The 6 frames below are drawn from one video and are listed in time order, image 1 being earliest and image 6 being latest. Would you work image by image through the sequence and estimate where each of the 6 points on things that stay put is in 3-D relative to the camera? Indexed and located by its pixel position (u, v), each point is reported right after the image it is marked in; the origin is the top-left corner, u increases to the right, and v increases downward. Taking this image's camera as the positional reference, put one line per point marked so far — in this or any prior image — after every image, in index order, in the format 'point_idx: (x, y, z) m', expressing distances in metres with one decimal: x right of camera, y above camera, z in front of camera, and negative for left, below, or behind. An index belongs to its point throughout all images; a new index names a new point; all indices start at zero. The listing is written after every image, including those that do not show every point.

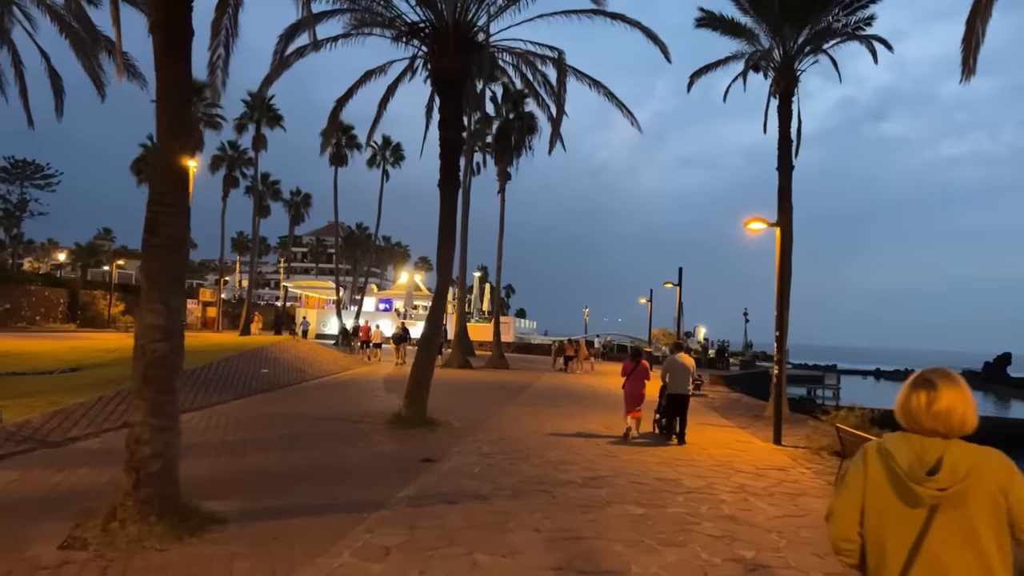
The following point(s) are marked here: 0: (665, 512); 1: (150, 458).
0: (+1.5, -2.3, +7.4) m
1: (-2.9, -1.4, +5.8) m
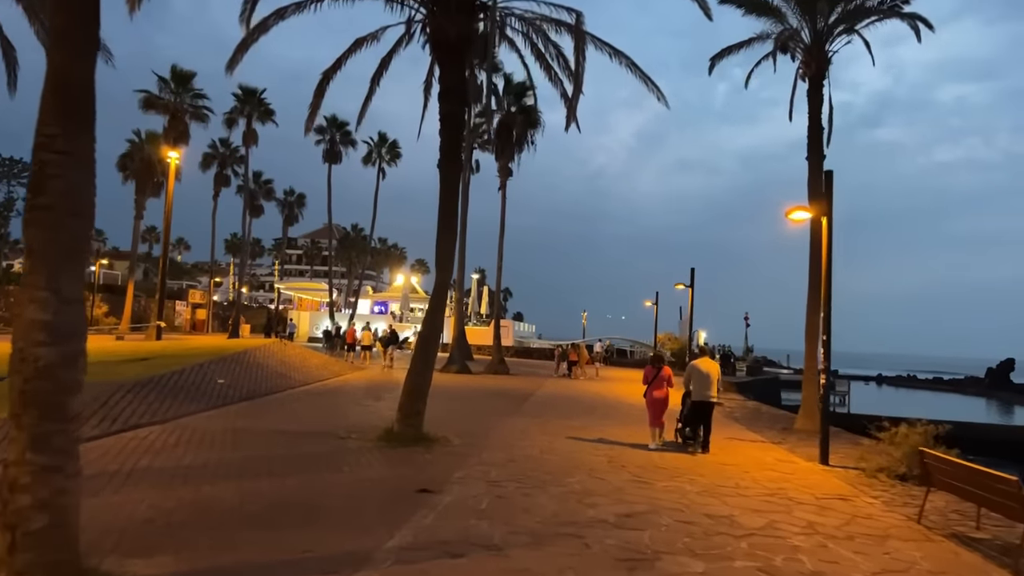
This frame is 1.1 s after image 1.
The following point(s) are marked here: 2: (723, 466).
0: (+1.7, -2.2, +5.7) m
1: (-2.7, -1.3, +4.1) m
2: (+3.2, -2.6, +10.9) m
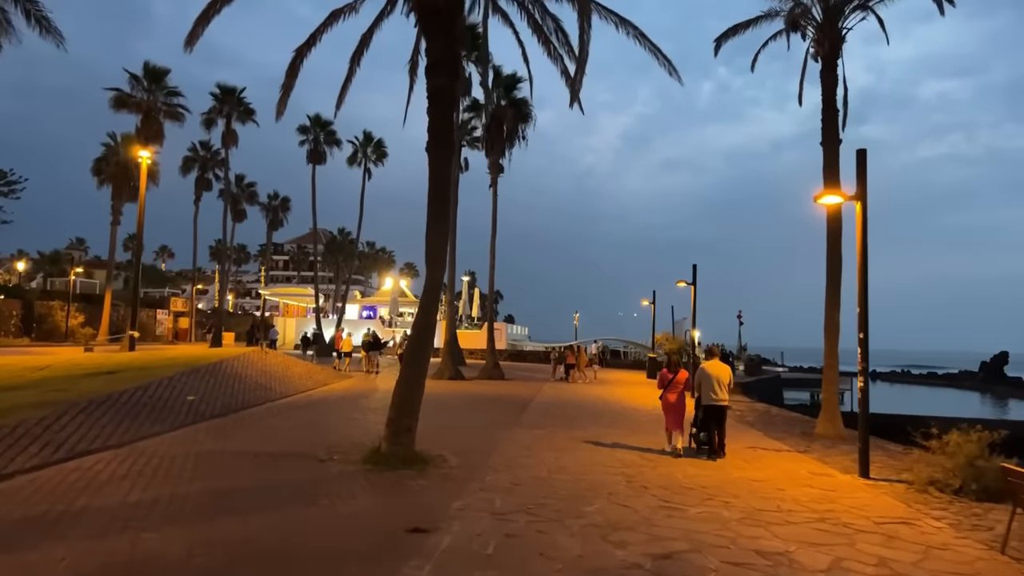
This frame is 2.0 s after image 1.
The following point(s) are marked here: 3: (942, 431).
0: (+1.9, -2.1, +4.4) m
1: (-2.6, -1.3, +2.8) m
2: (+3.2, -2.6, +9.6) m
3: (+6.1, -2.0, +10.4) m
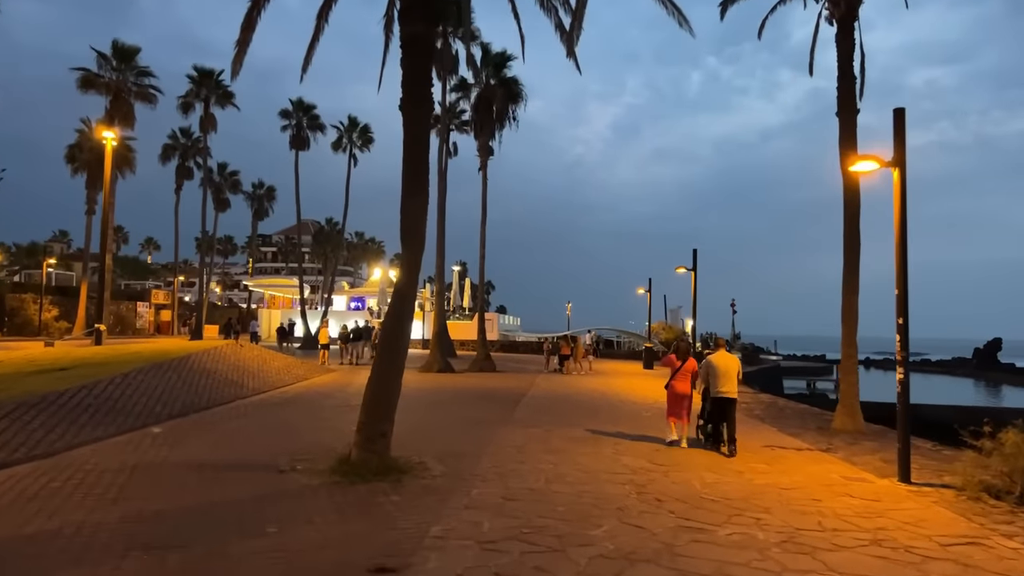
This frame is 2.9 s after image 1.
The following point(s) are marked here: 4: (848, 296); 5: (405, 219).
0: (+1.8, -2.0, +3.1) m
1: (-2.6, -1.1, +1.4) m
2: (+3.1, -2.3, +8.3) m
3: (+6.0, -1.8, +9.2) m
4: (+6.8, -0.2, +14.8) m
5: (-1.2, +0.8, +8.5) m
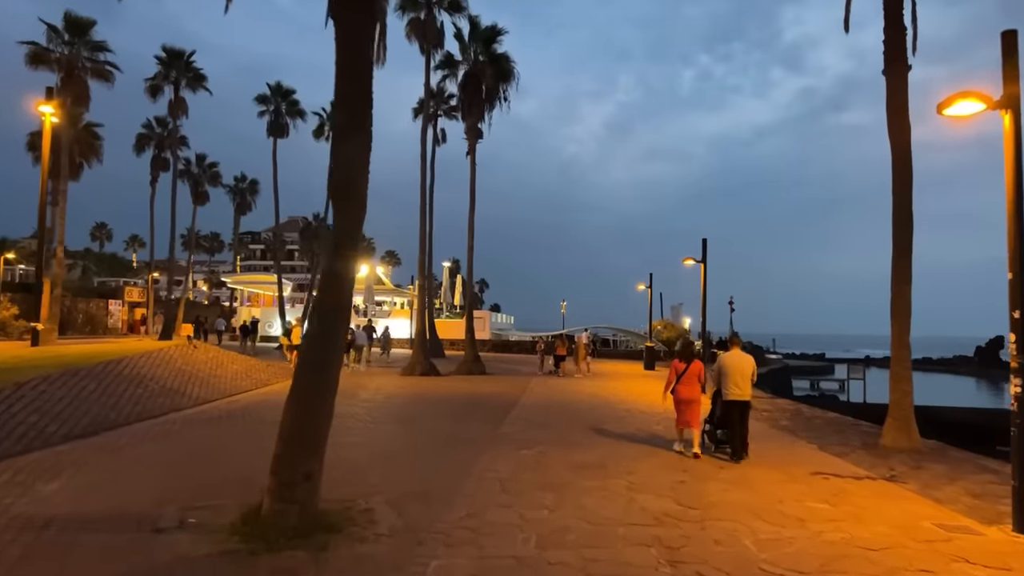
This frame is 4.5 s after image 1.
0: (+1.7, -1.8, +0.7) m
1: (-2.7, -1.0, -1.1) m
2: (+2.9, -2.1, +5.9) m
3: (+5.9, -1.6, +6.8) m
4: (+6.6, 0.0, +12.4) m
5: (-1.4, +0.9, +6.1) m
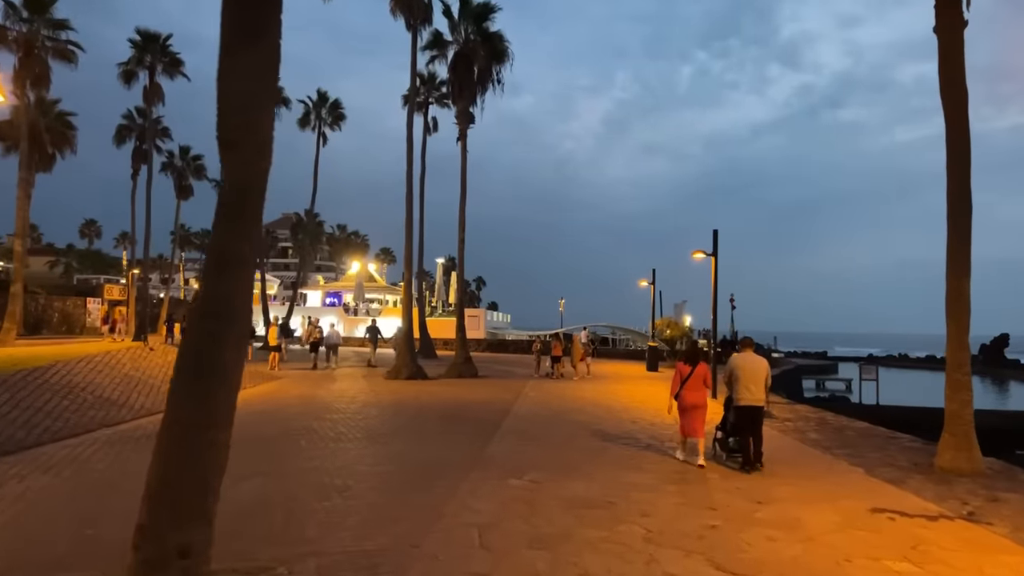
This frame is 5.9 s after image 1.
0: (+1.5, -1.7, -1.2) m
1: (-2.8, -1.0, -2.9) m
2: (+2.8, -2.1, +4.0) m
3: (+5.7, -1.5, +4.9) m
4: (+6.5, +0.1, +10.6) m
5: (-1.6, +1.0, +4.2) m
